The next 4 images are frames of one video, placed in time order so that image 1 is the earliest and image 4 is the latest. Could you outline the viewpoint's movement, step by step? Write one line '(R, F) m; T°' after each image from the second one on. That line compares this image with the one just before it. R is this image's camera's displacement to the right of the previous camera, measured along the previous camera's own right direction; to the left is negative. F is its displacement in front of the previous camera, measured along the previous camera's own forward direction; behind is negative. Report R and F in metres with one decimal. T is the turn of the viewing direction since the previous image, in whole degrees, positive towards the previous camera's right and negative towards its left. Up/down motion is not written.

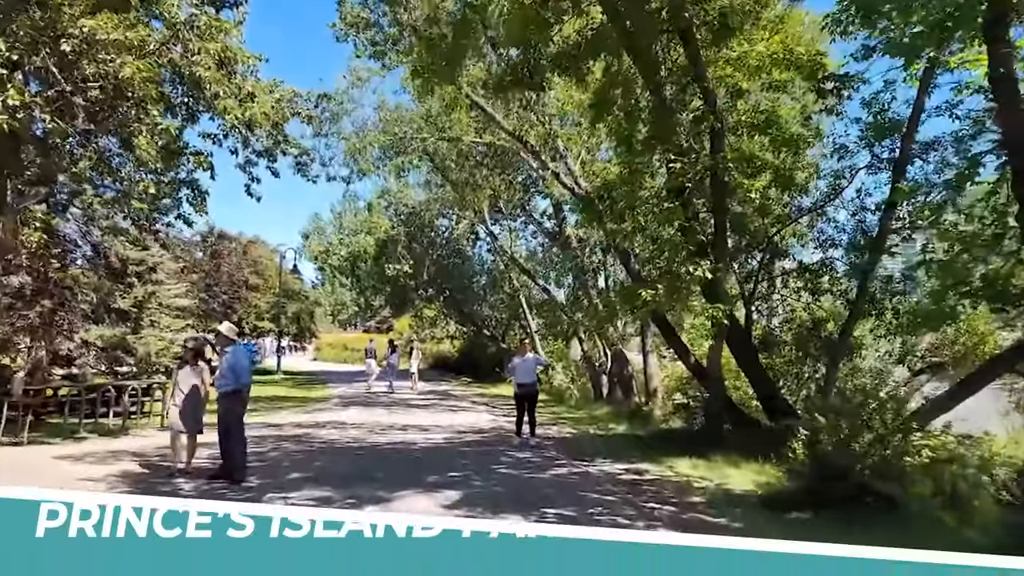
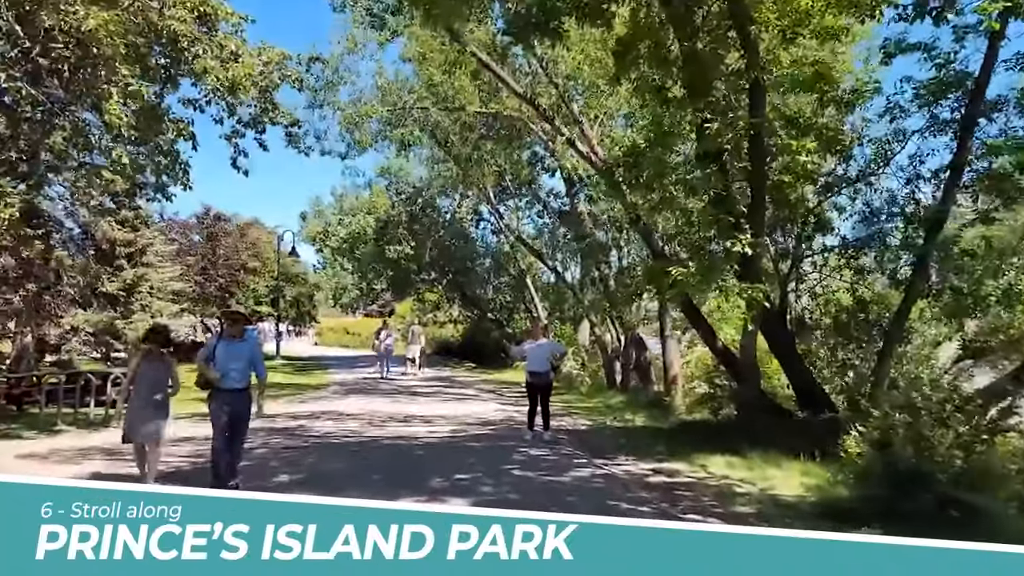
(-0.2, +1.3) m; 0°
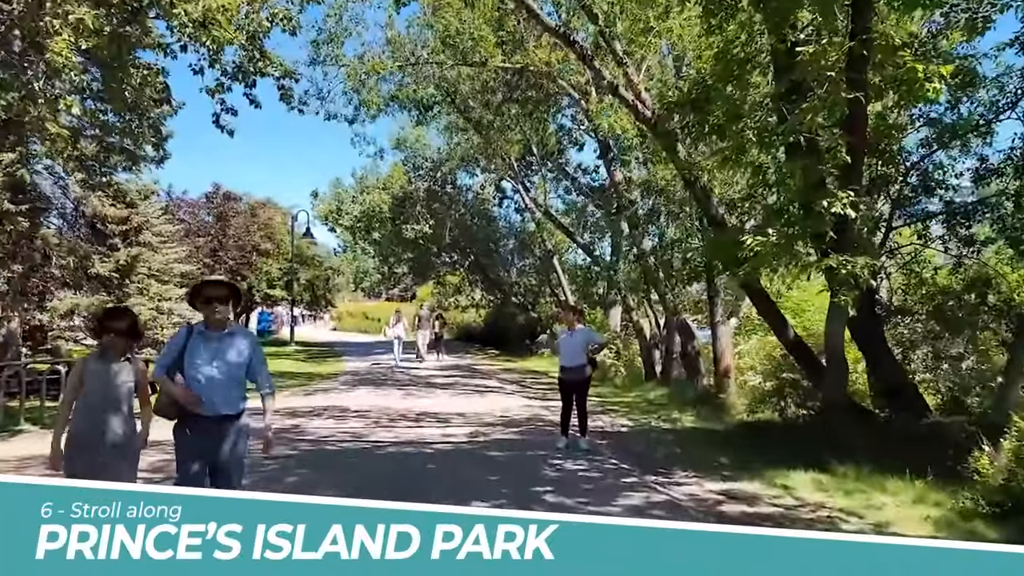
(-0.1, +2.2) m; -2°
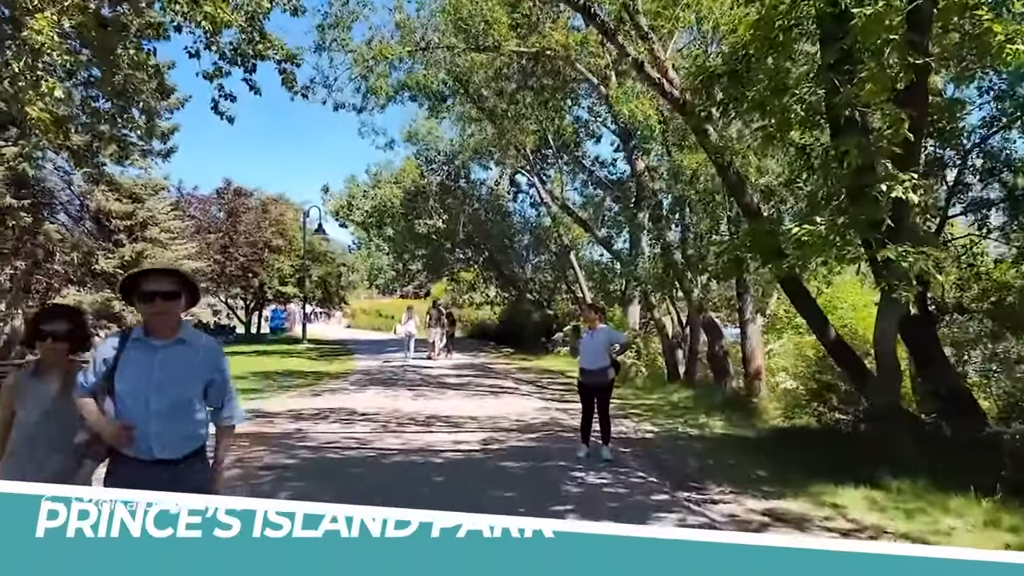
(0.0, +0.9) m; -1°
